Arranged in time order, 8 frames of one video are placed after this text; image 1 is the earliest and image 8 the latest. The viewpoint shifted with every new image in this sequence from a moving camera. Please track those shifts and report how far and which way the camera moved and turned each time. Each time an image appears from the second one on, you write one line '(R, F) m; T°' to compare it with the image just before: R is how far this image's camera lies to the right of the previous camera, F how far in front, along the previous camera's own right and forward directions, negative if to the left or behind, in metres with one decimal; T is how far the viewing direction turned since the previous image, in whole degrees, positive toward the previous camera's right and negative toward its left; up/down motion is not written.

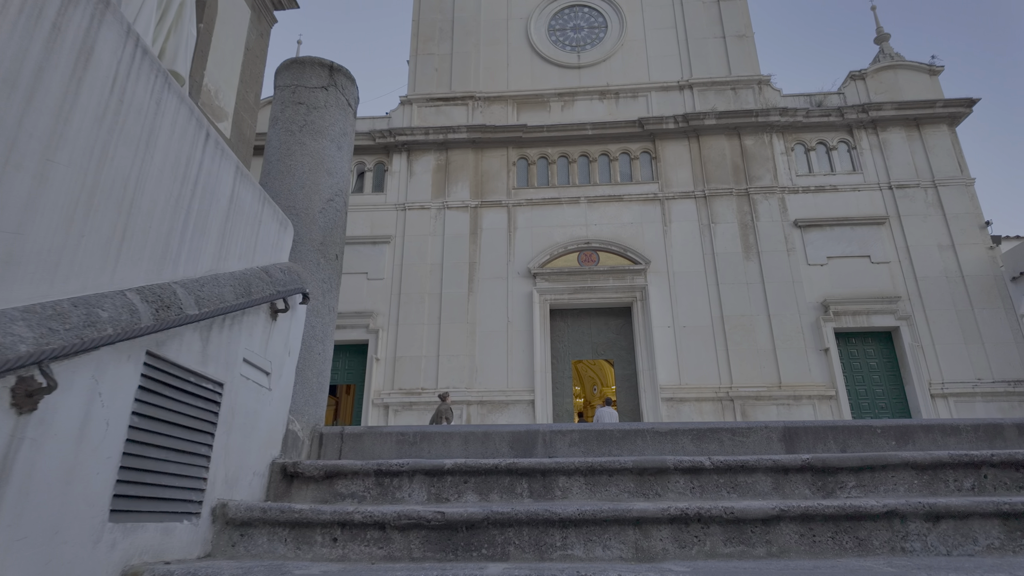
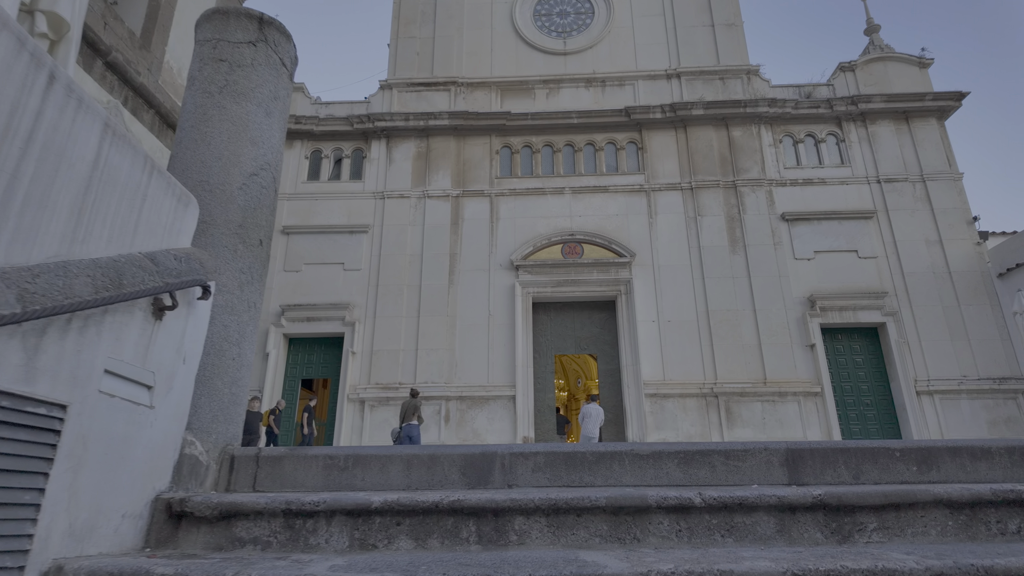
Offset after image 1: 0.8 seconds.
(+0.1, +0.5) m; +1°
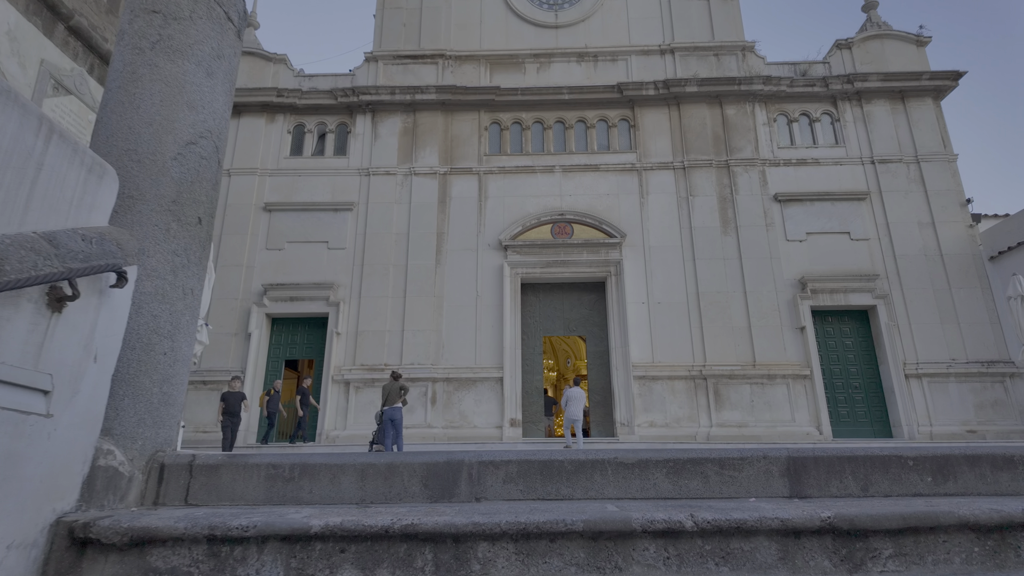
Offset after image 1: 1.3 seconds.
(+0.1, +0.3) m; +1°
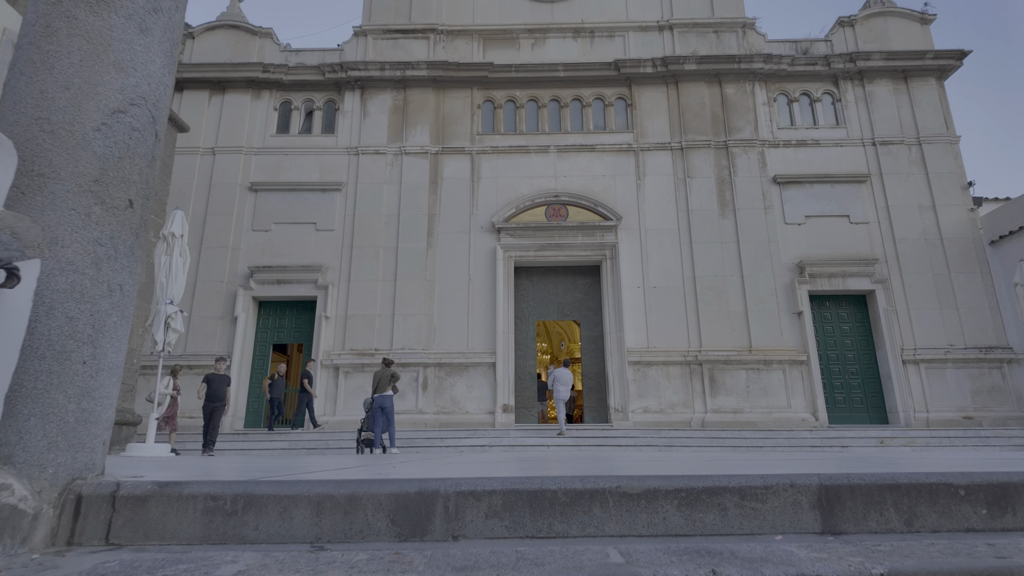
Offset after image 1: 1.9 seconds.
(0.0, +0.4) m; +1°
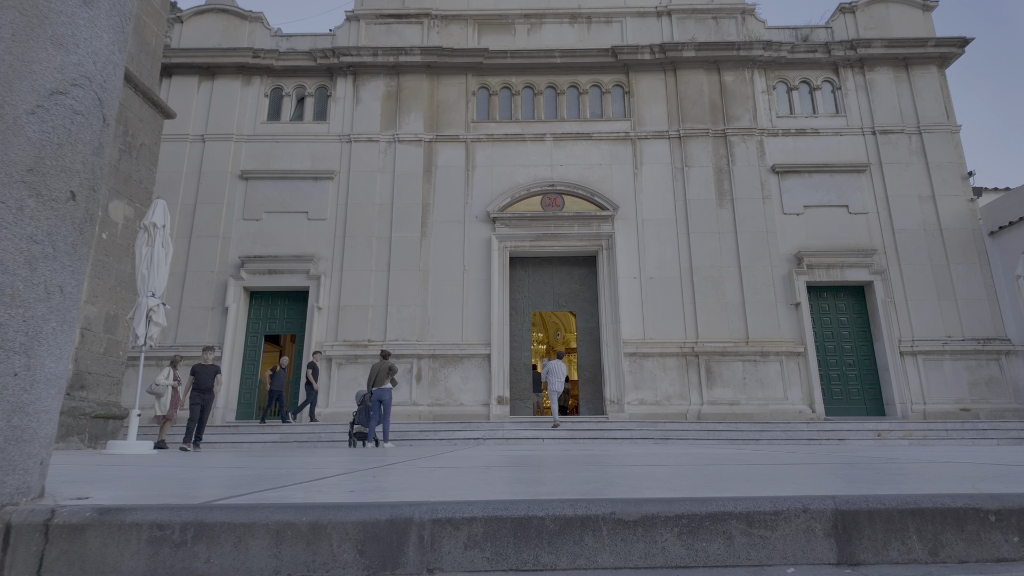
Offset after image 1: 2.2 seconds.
(0.0, +0.2) m; 0°
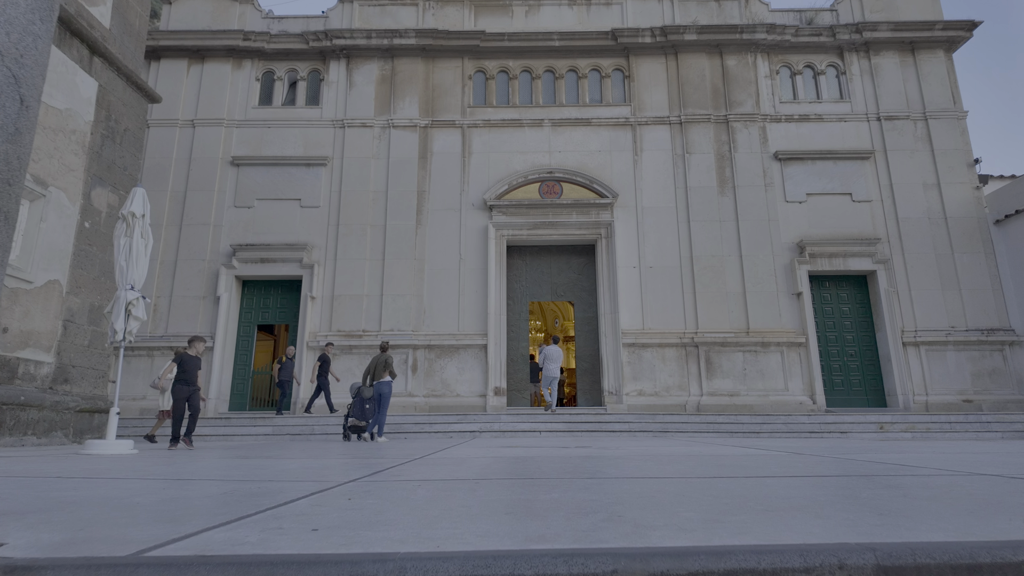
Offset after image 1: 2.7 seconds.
(0.0, +0.3) m; 0°
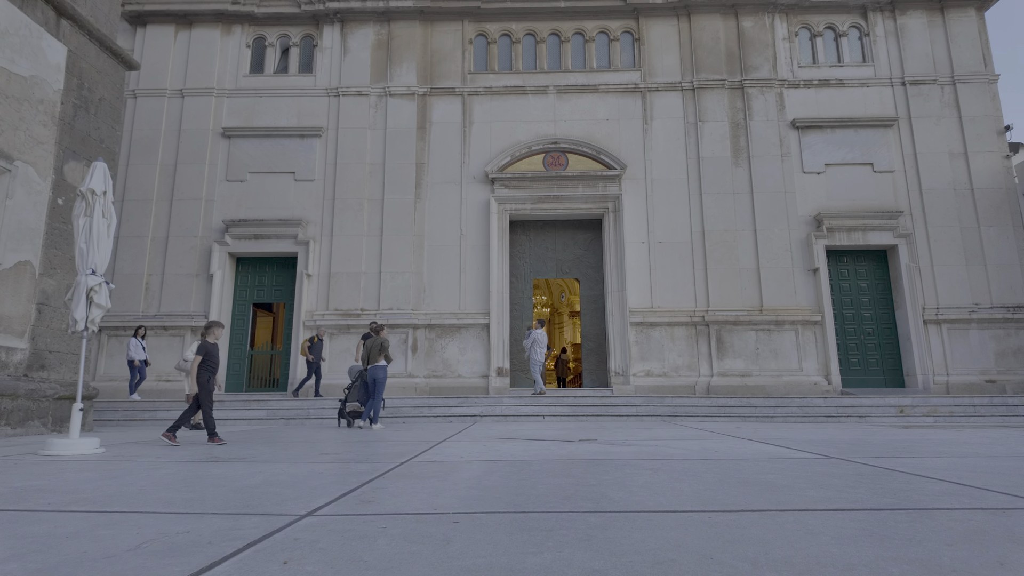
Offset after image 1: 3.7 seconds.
(+0.1, +0.7) m; -1°
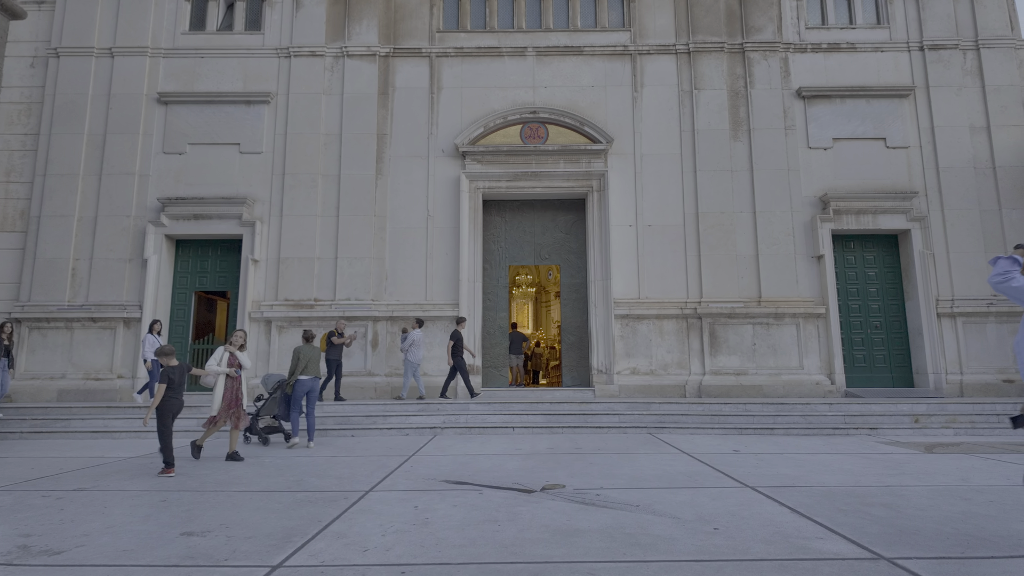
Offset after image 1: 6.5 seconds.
(+0.5, +1.7) m; +1°
